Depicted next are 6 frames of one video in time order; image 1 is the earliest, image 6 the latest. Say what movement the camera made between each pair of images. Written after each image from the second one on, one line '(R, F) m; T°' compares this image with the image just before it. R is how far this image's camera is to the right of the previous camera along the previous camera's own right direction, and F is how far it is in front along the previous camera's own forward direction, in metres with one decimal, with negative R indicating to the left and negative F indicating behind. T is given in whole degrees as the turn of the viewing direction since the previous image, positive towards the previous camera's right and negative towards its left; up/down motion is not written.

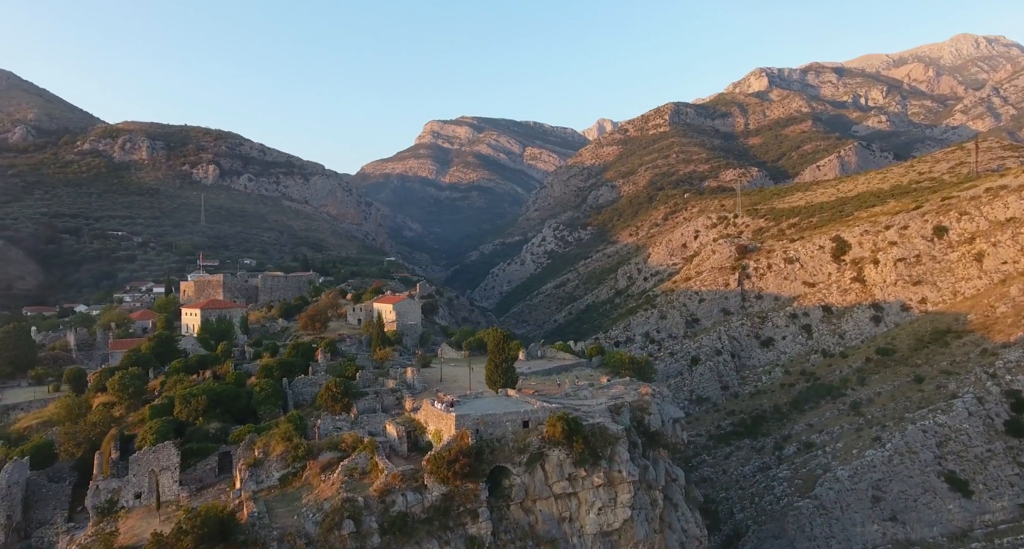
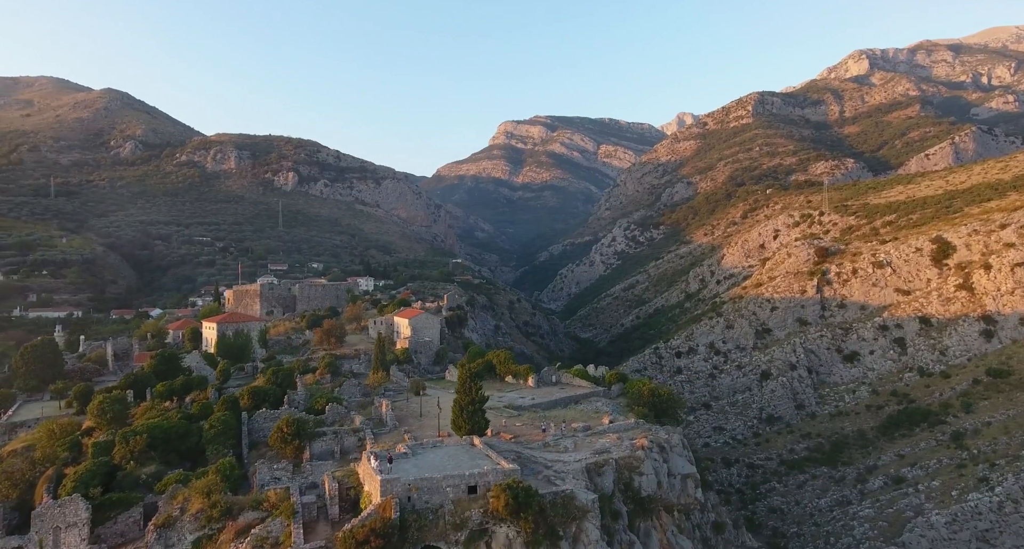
(+2.3, +2.3) m; -8°
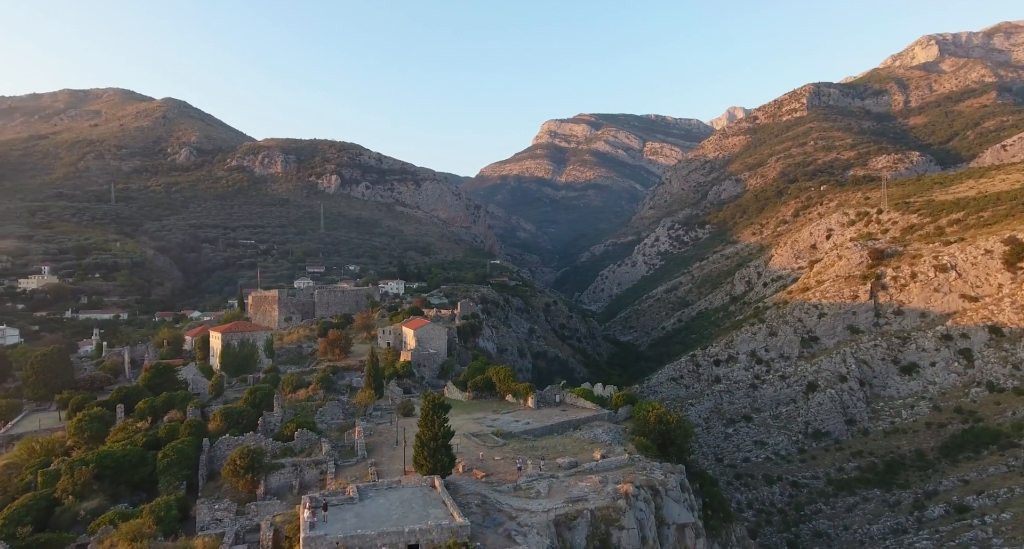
(+1.5, +1.5) m; -5°
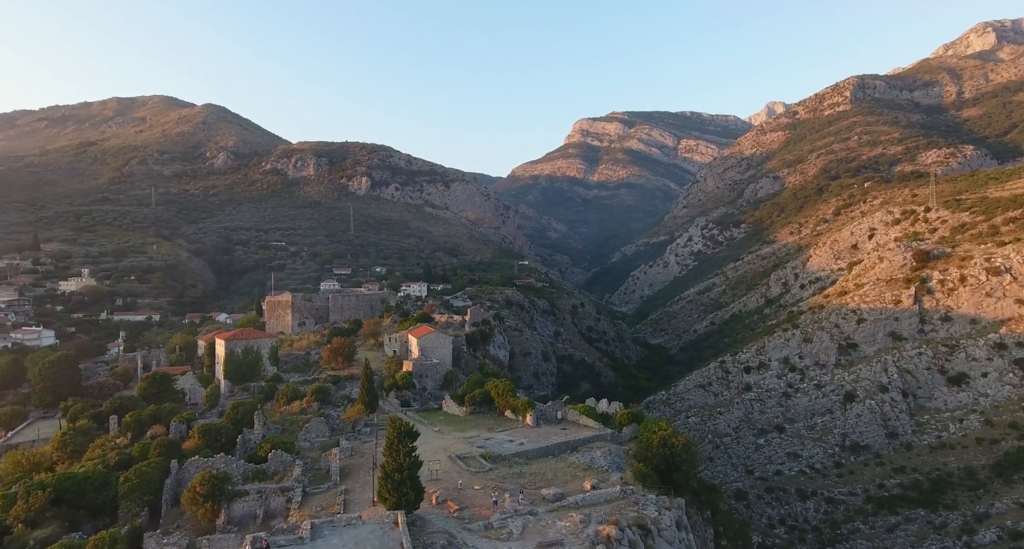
(+1.0, +1.1) m; -3°
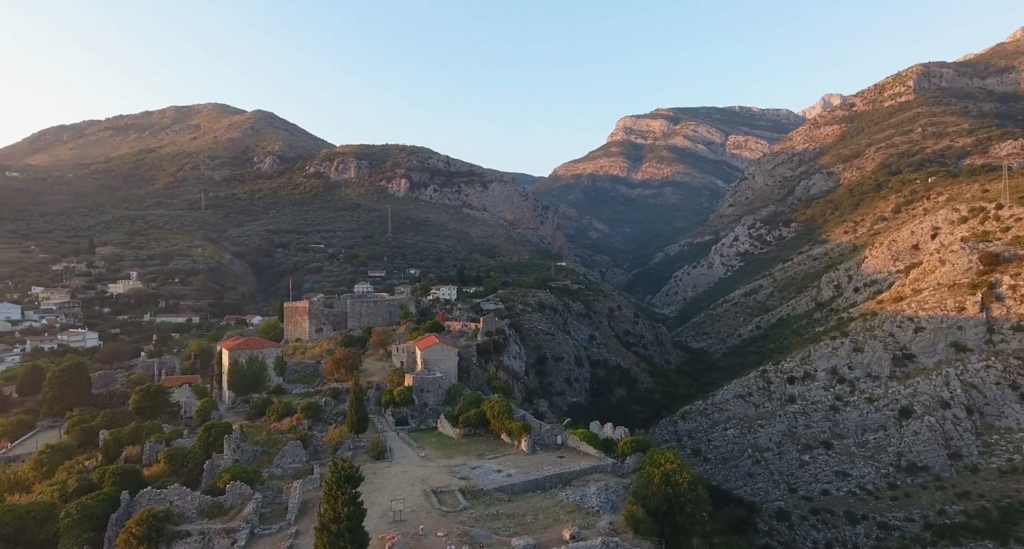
(+1.3, +1.5) m; -5°
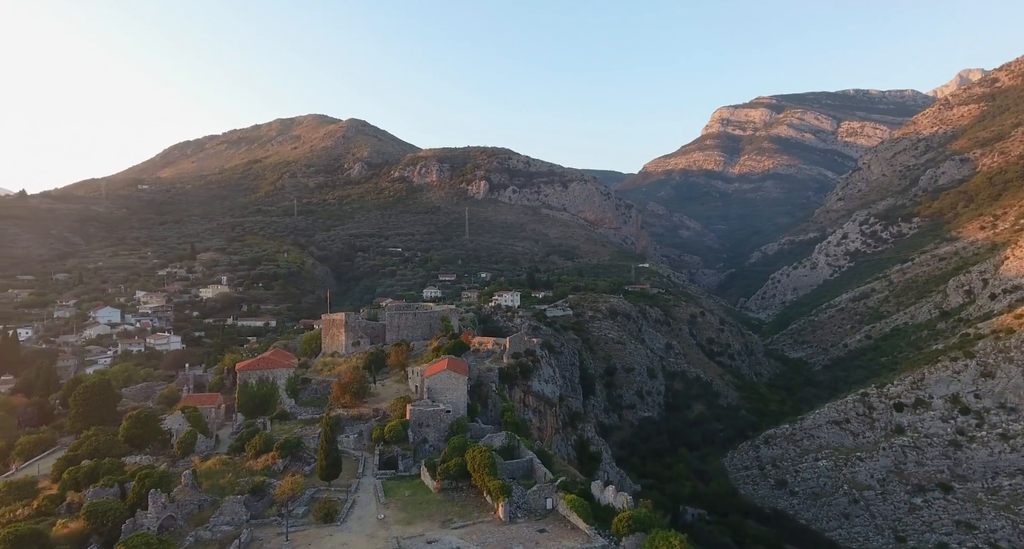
(+2.3, +3.1) m; -9°
